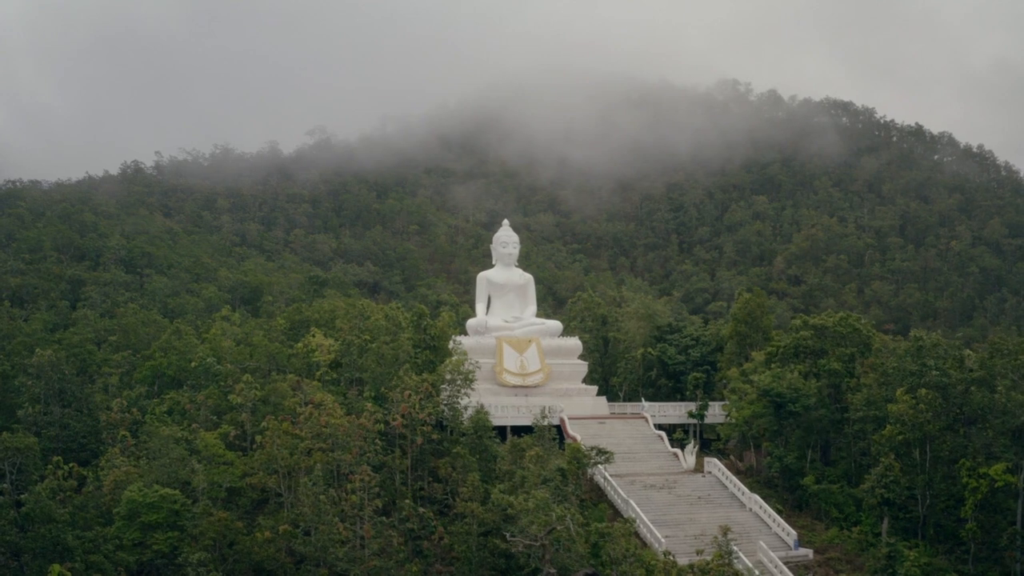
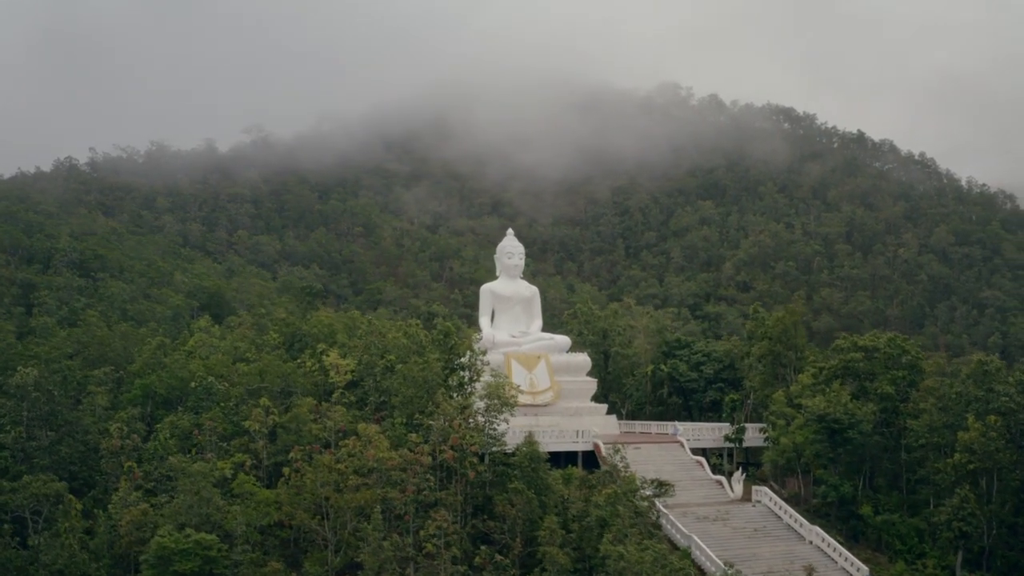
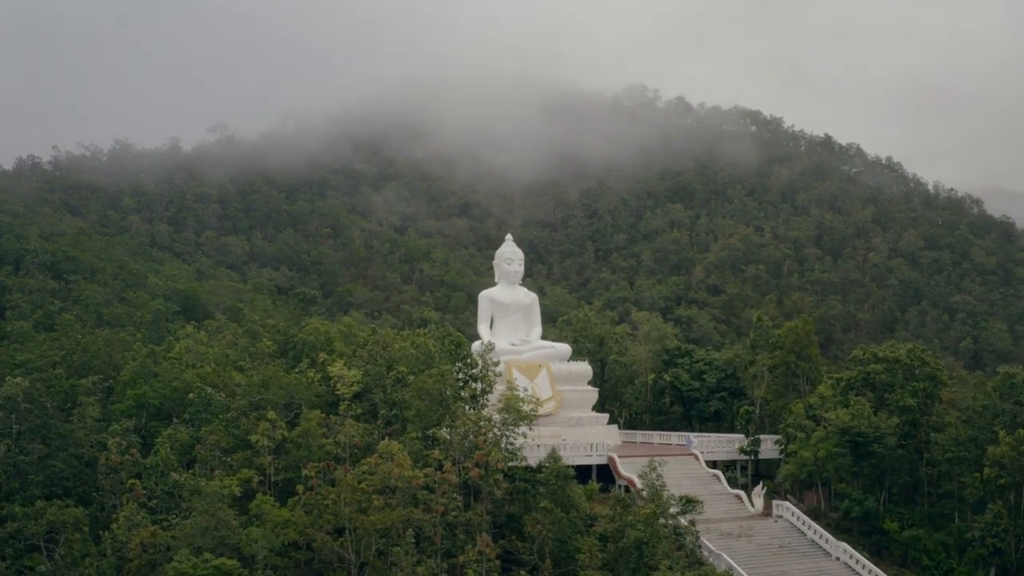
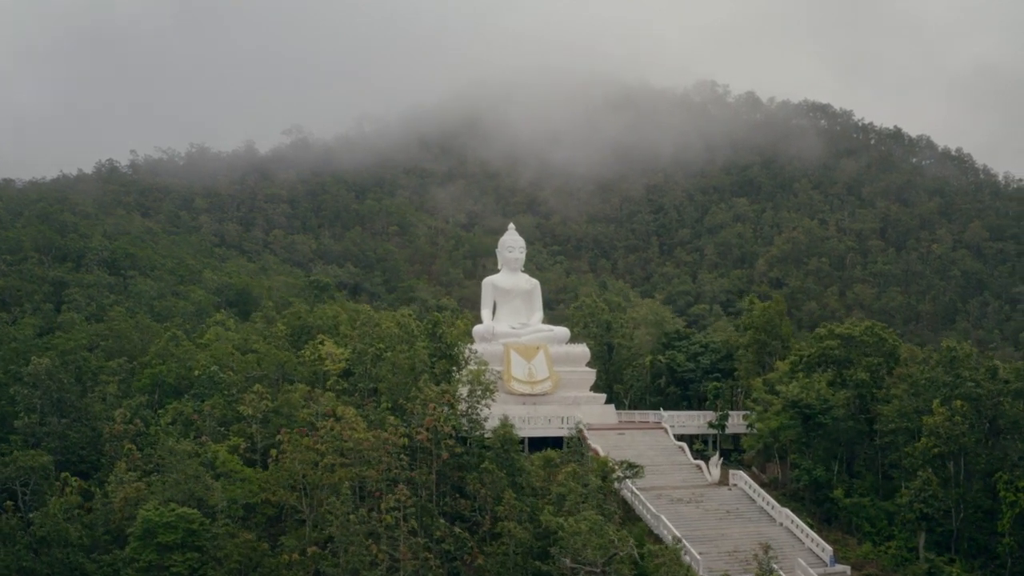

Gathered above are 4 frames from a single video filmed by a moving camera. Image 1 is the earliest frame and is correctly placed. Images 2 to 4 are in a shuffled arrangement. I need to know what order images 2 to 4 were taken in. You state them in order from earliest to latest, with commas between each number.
4, 2, 3
